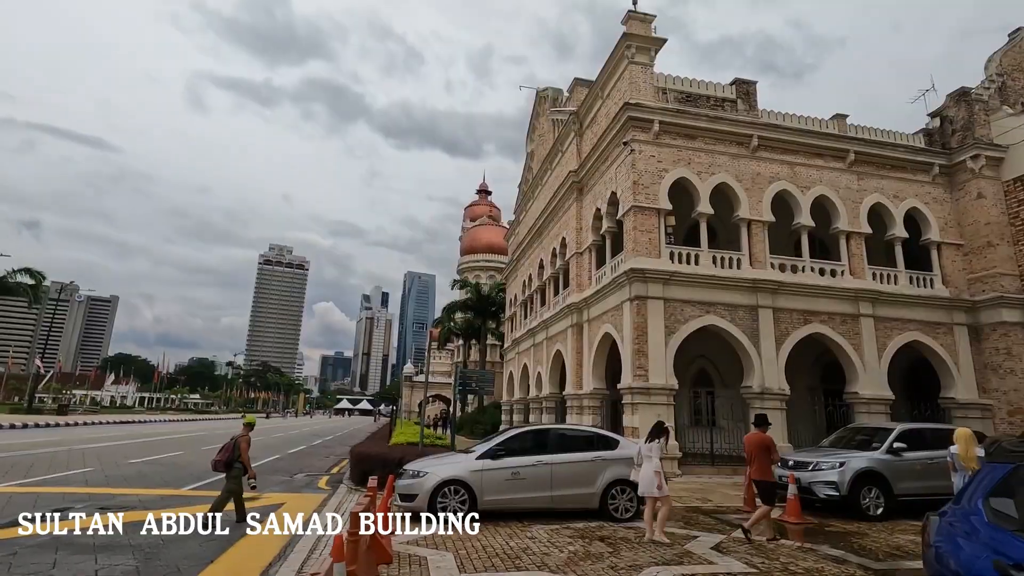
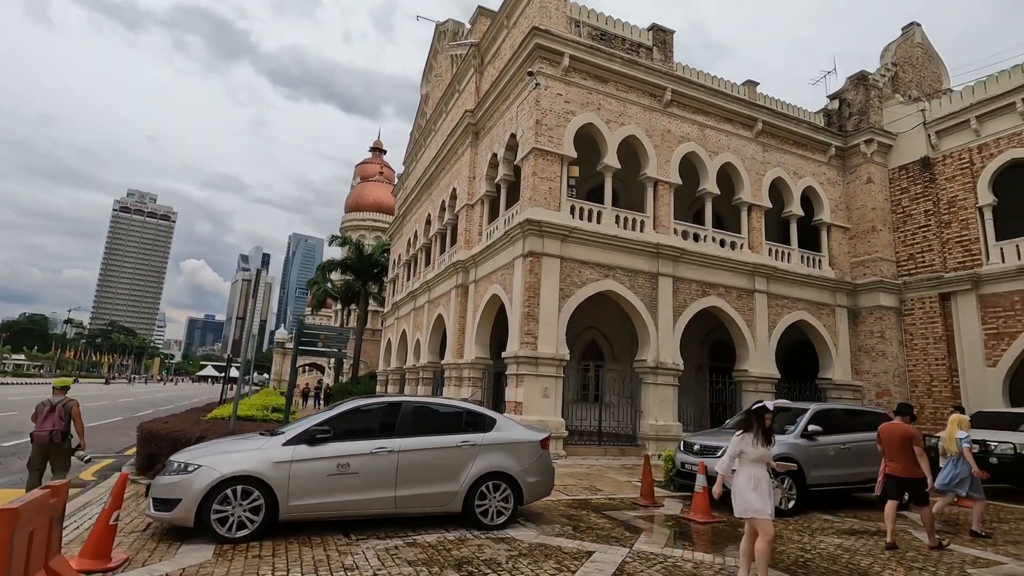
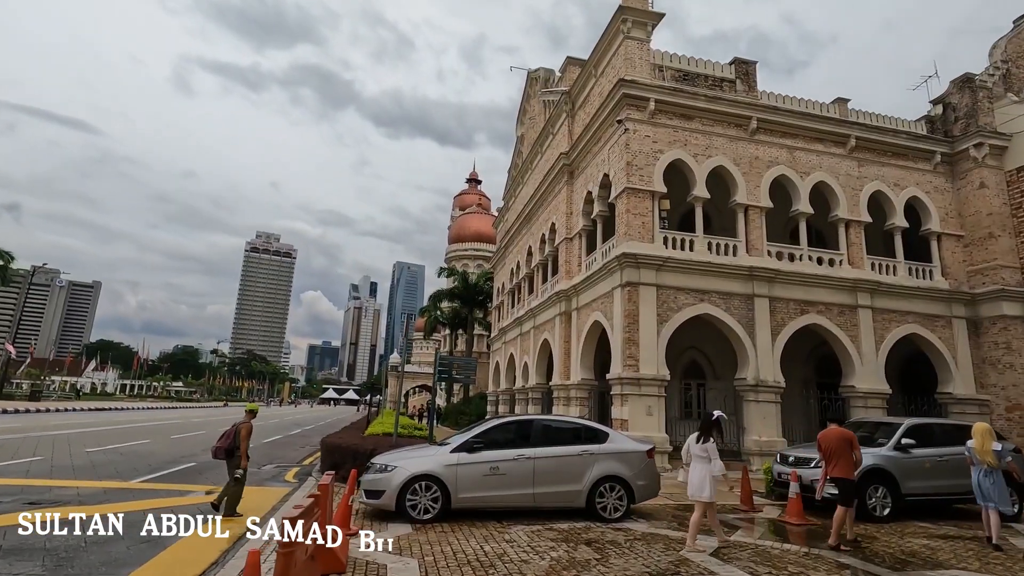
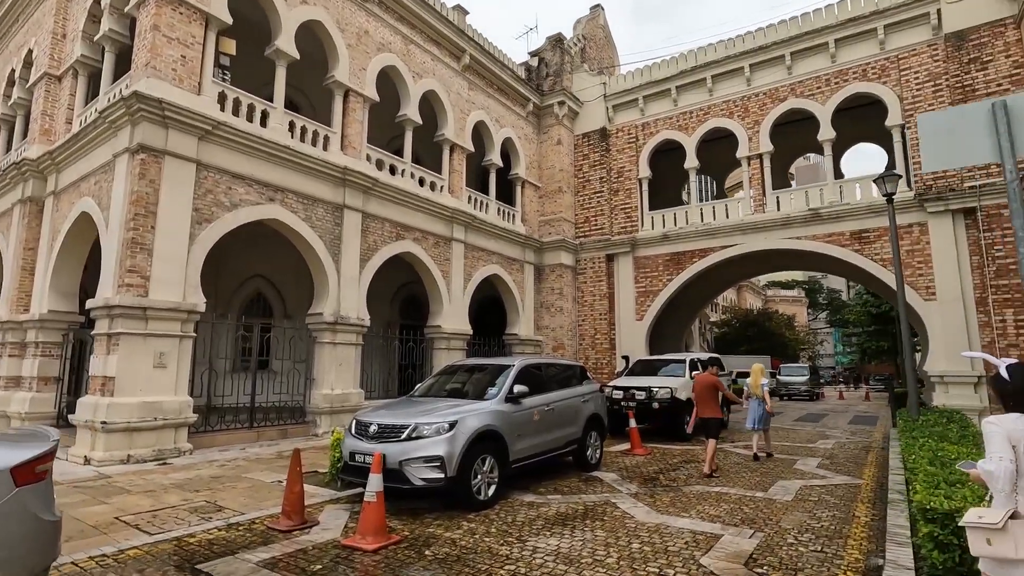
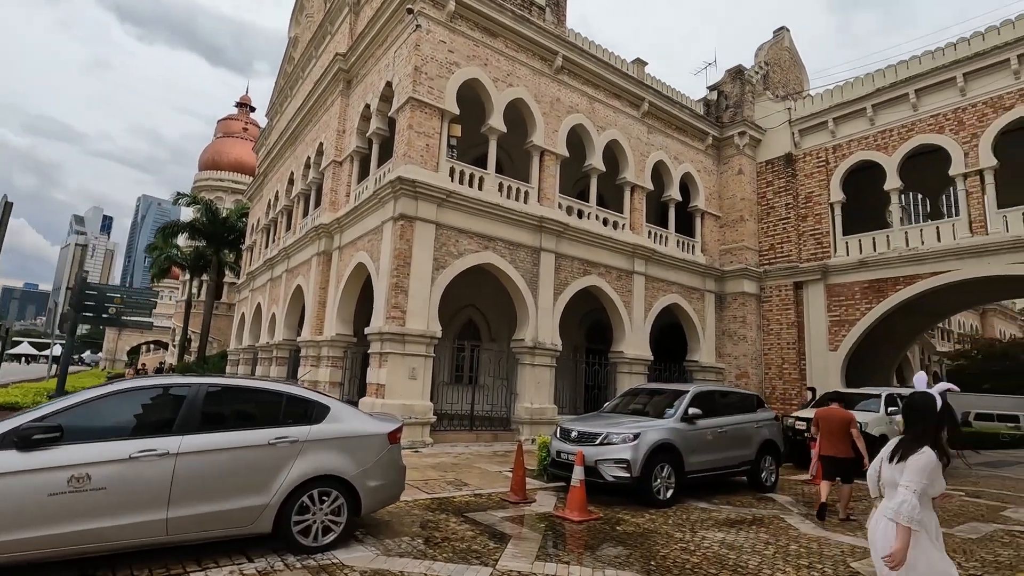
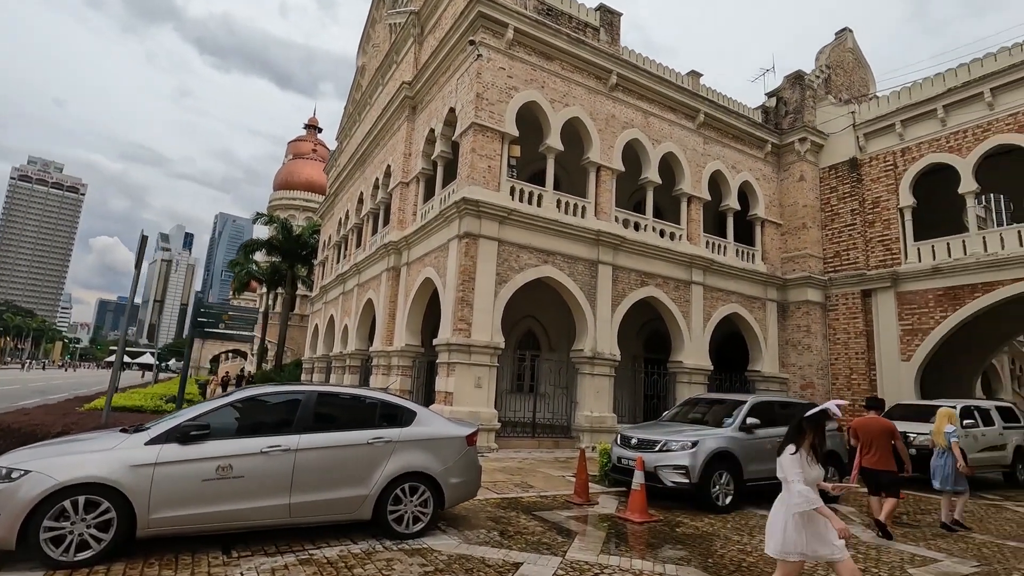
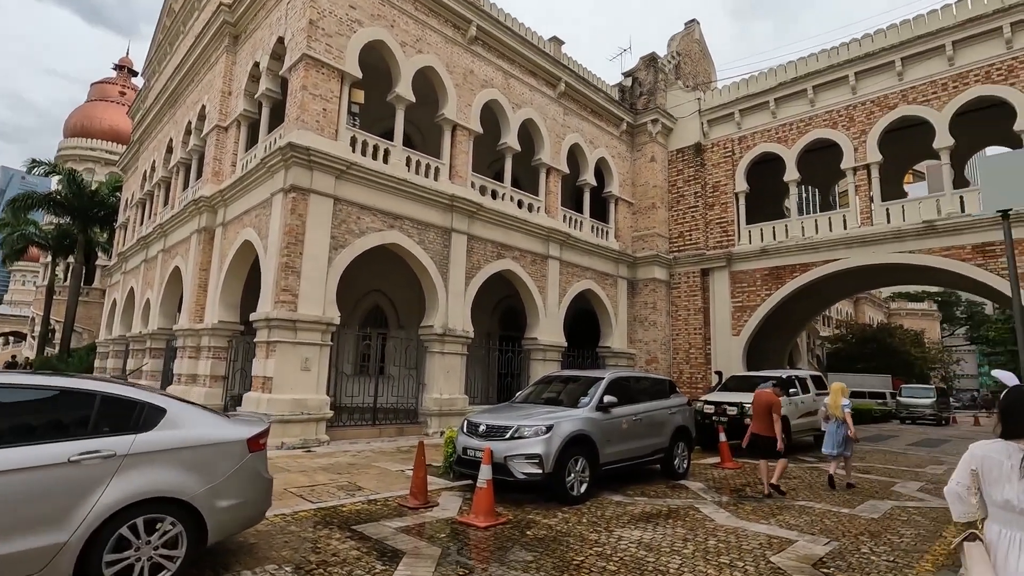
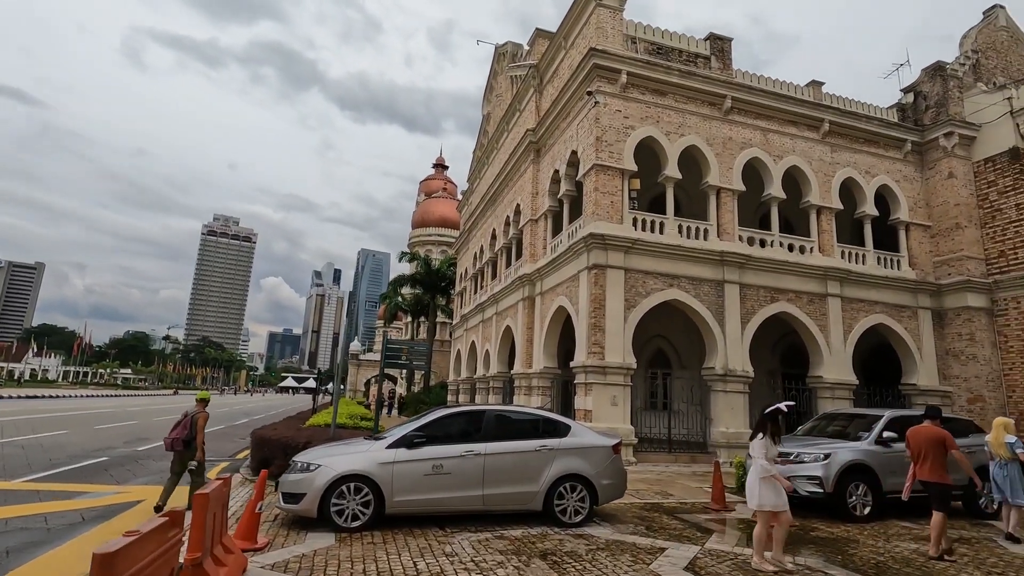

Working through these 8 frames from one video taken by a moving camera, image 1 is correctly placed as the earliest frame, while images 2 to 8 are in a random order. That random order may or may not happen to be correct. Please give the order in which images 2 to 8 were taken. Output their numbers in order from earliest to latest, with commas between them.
3, 8, 2, 6, 5, 7, 4
